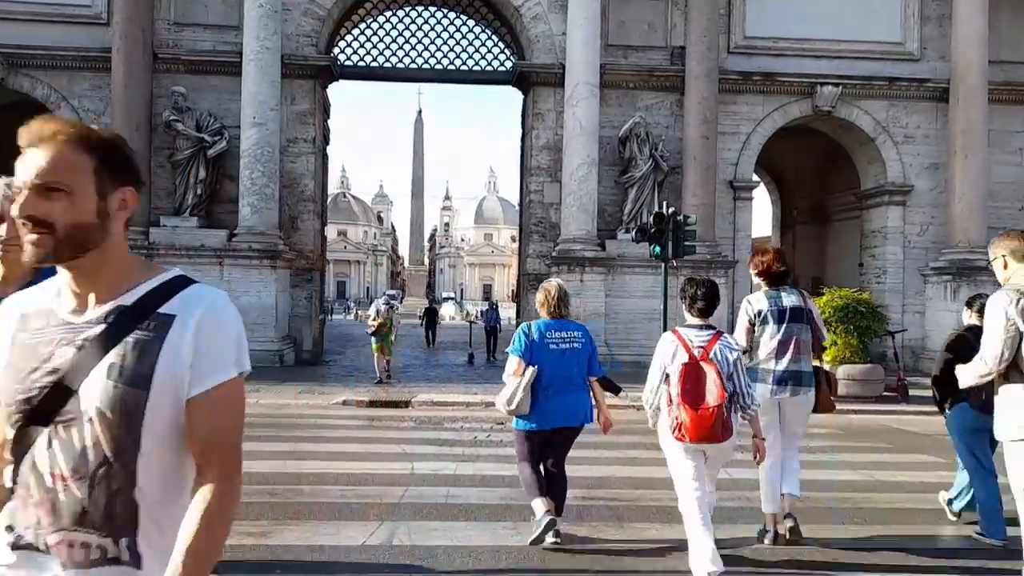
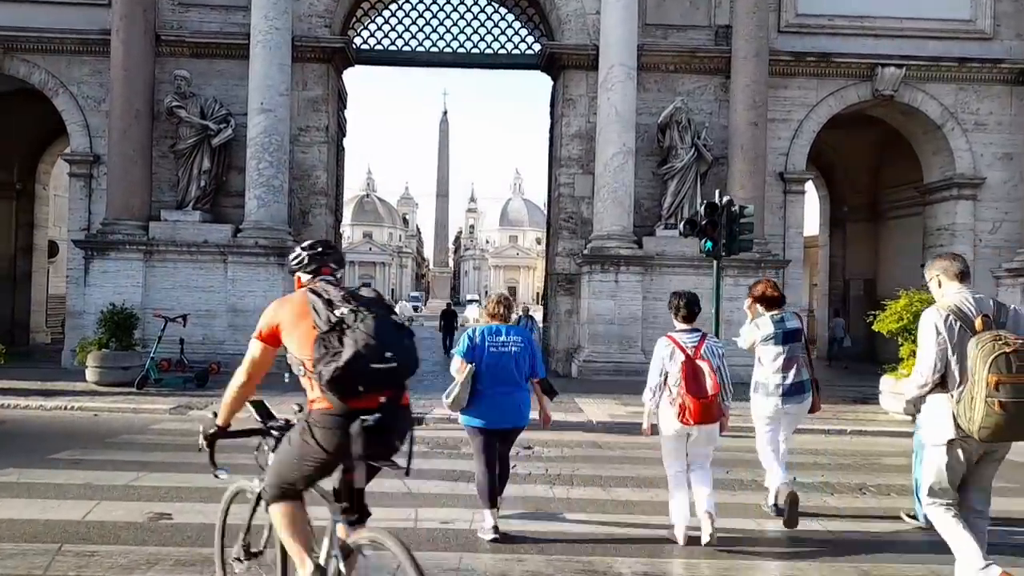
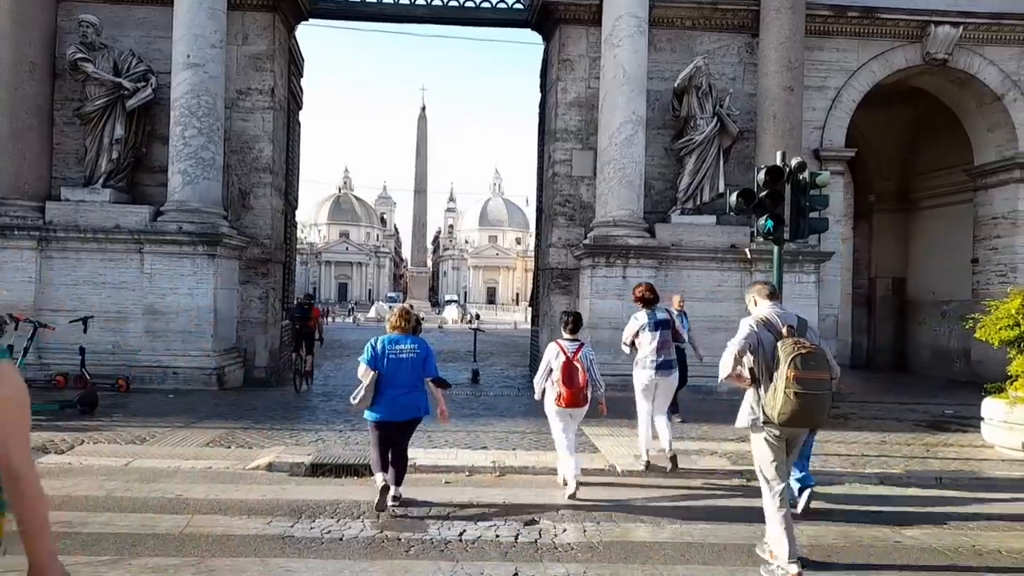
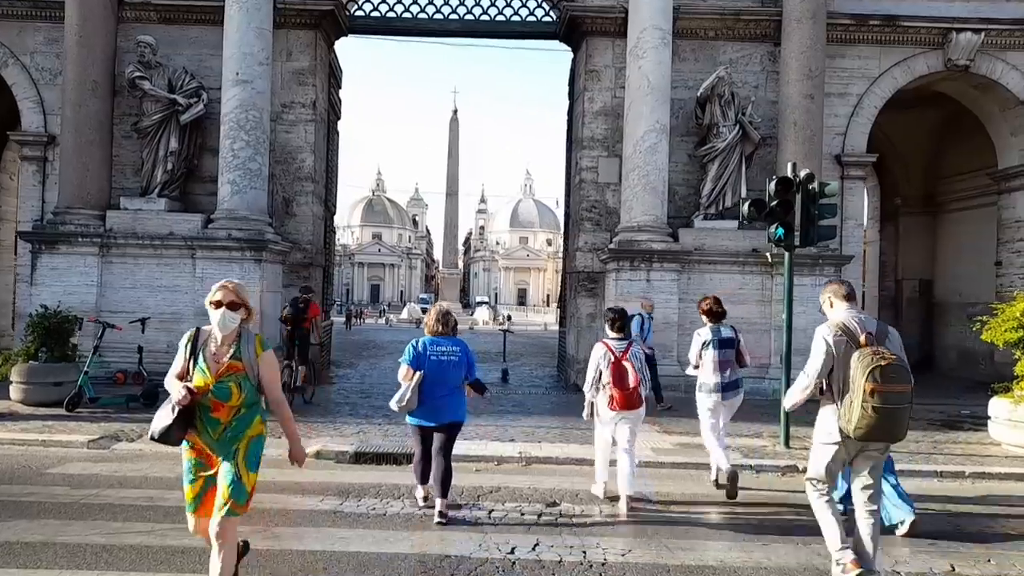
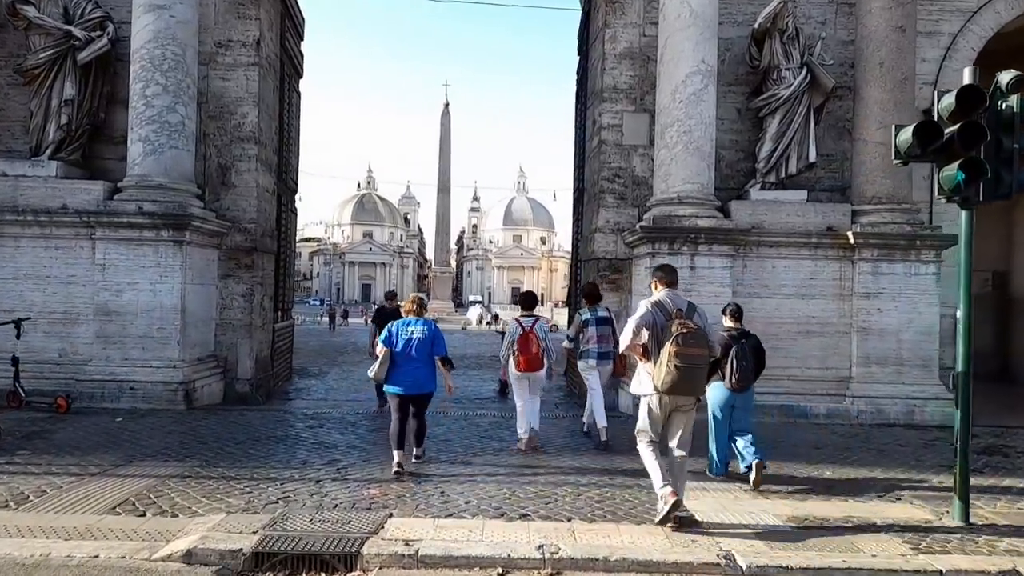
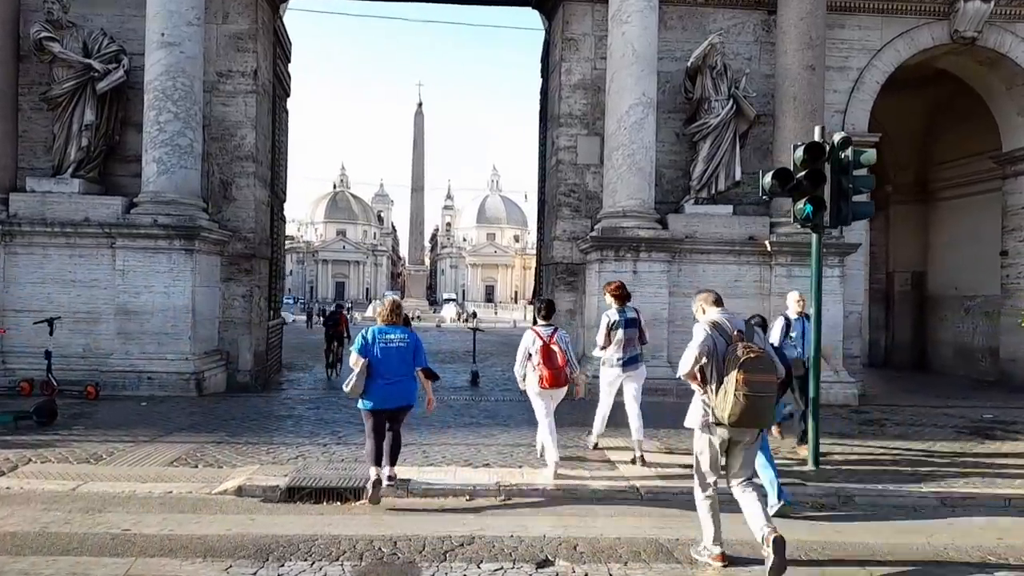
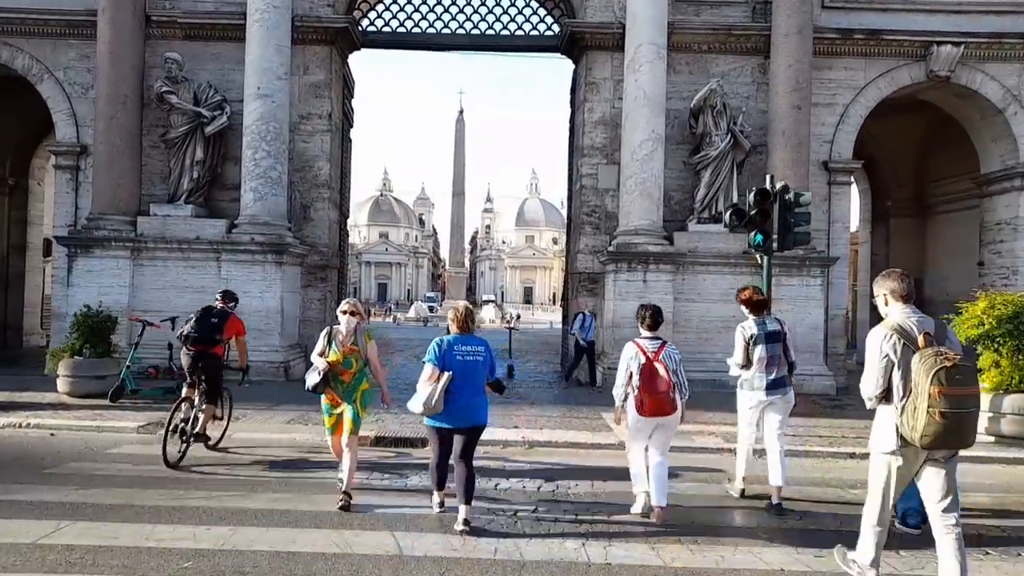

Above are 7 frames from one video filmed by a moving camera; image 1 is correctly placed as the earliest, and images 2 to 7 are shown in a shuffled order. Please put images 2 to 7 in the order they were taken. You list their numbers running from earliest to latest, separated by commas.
2, 7, 4, 3, 6, 5
